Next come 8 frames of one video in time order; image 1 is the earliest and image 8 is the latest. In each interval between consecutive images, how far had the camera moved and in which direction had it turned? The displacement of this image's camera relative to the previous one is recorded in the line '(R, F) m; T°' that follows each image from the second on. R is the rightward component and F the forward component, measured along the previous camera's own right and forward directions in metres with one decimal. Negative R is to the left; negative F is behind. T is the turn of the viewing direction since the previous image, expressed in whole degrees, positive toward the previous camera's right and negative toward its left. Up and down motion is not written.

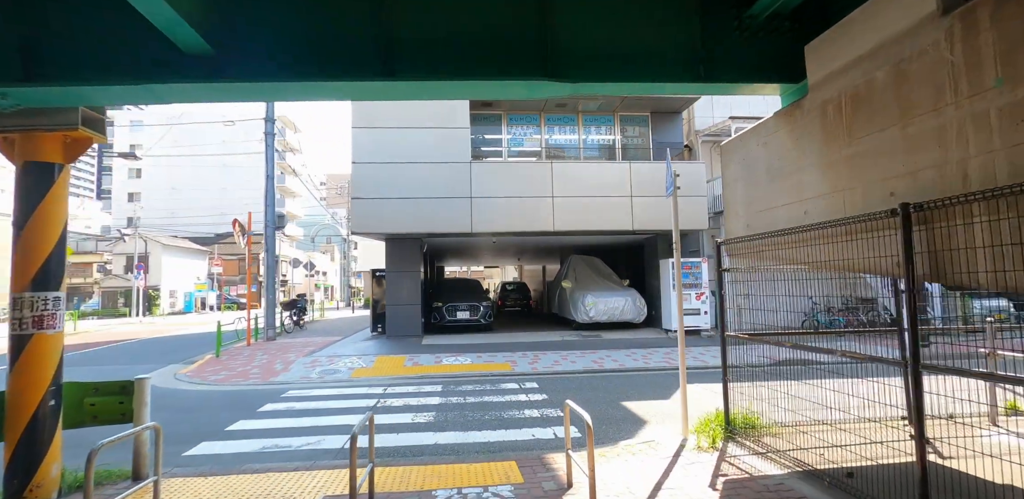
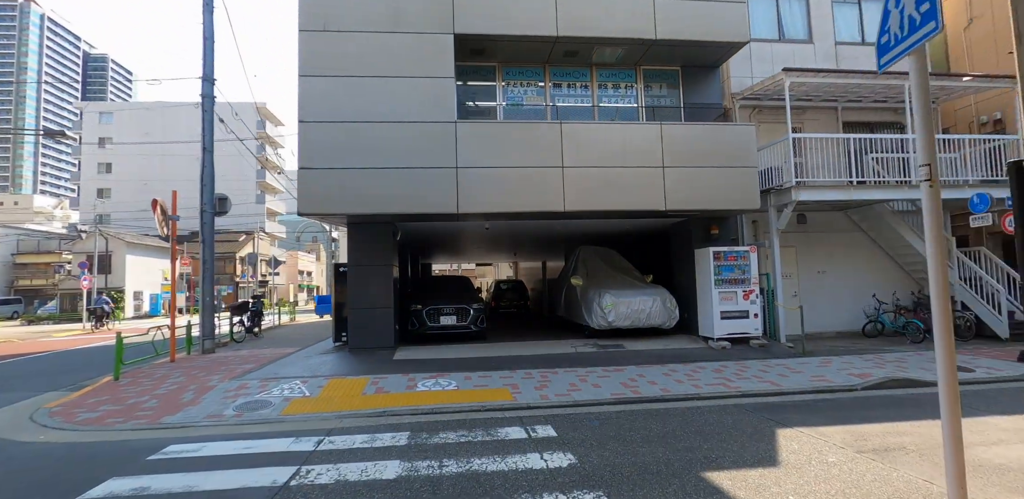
(-0.1, +2.5) m; +1°
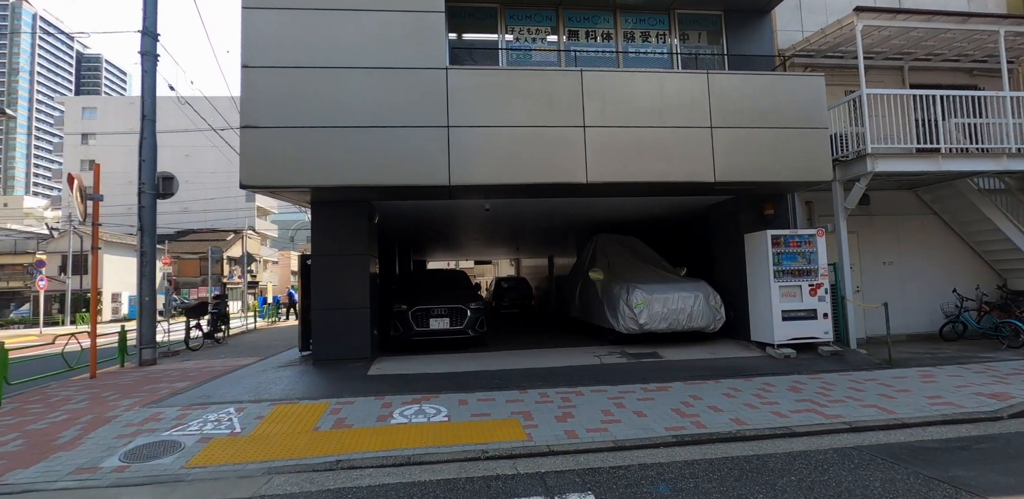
(-0.1, +1.9) m; 0°
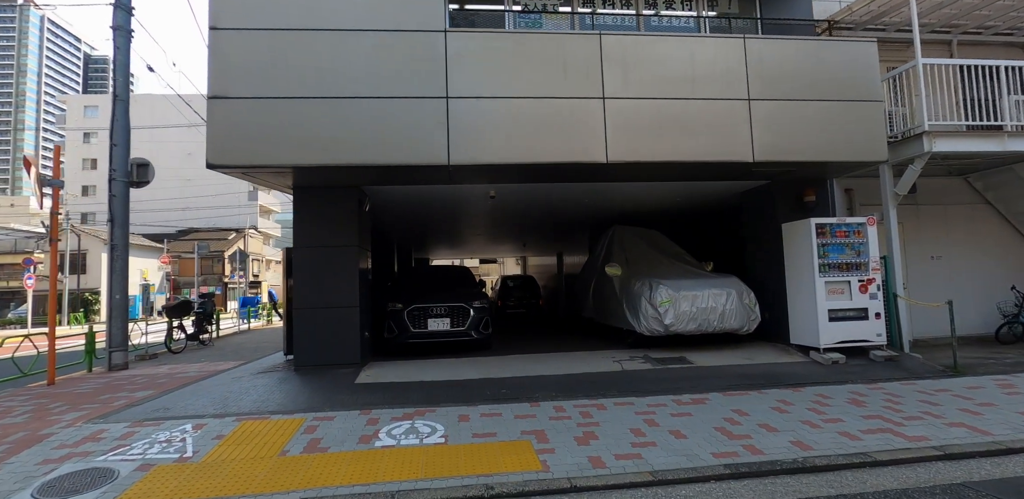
(-0.1, +0.9) m; -1°
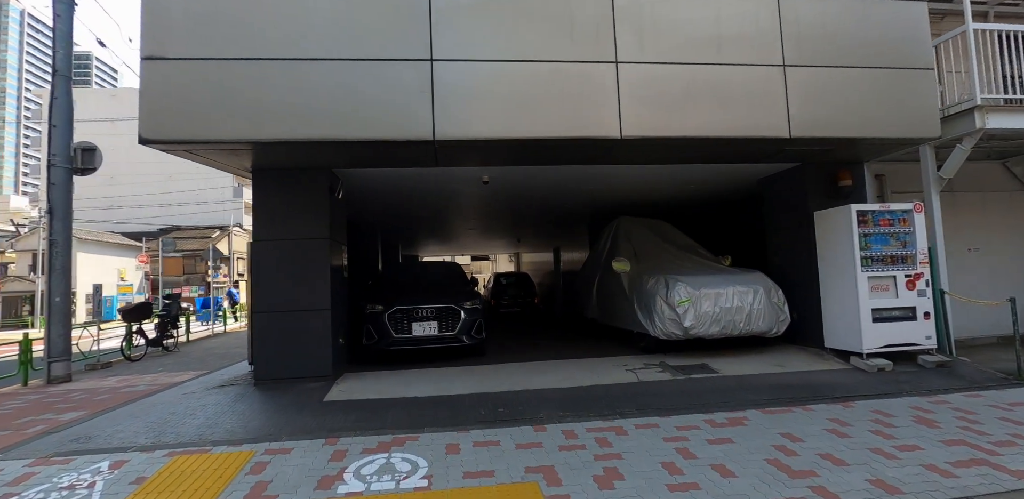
(-0.1, +0.9) m; +1°
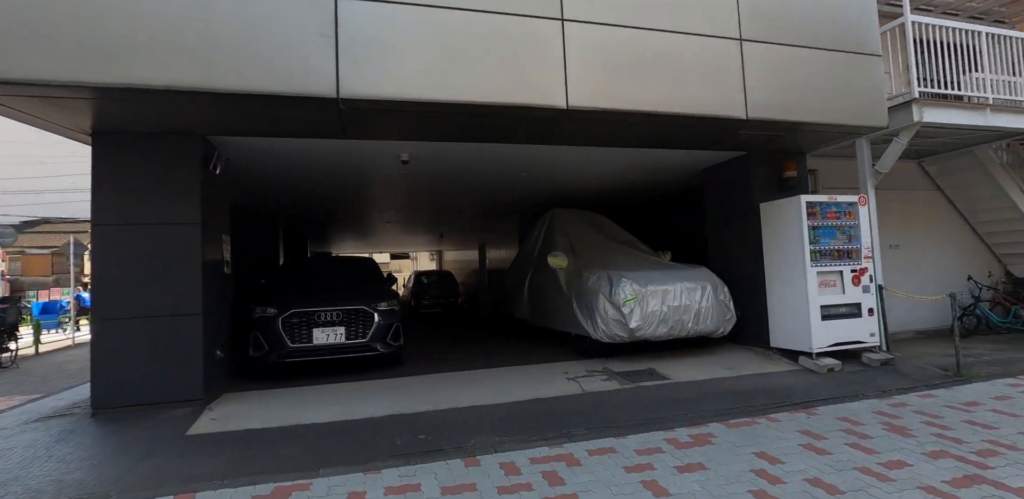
(+0.1, +0.9) m; +8°
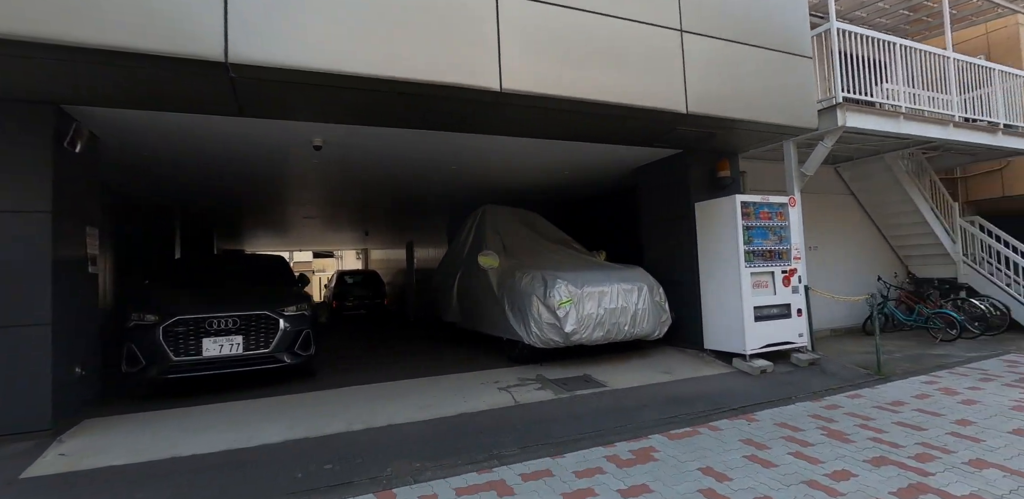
(+0.1, +0.6) m; +9°
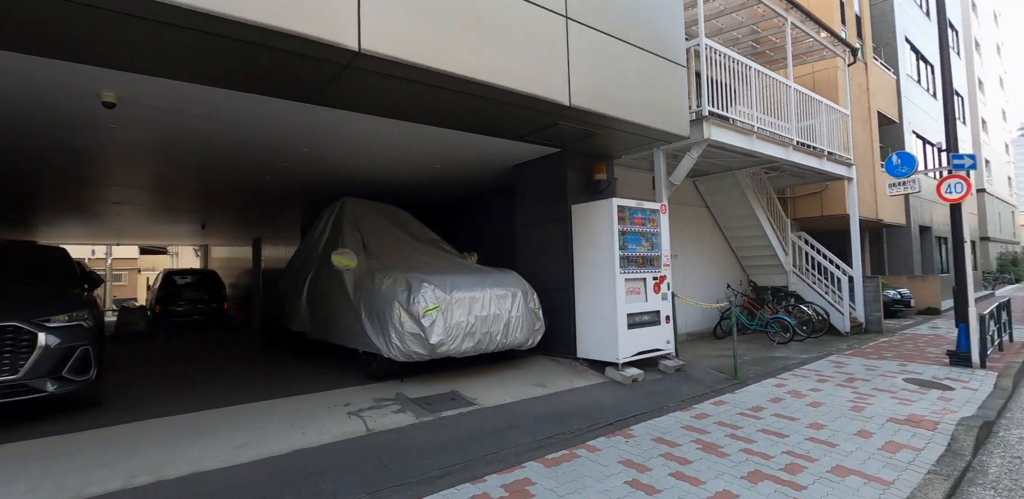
(+0.2, +0.8) m; +17°
